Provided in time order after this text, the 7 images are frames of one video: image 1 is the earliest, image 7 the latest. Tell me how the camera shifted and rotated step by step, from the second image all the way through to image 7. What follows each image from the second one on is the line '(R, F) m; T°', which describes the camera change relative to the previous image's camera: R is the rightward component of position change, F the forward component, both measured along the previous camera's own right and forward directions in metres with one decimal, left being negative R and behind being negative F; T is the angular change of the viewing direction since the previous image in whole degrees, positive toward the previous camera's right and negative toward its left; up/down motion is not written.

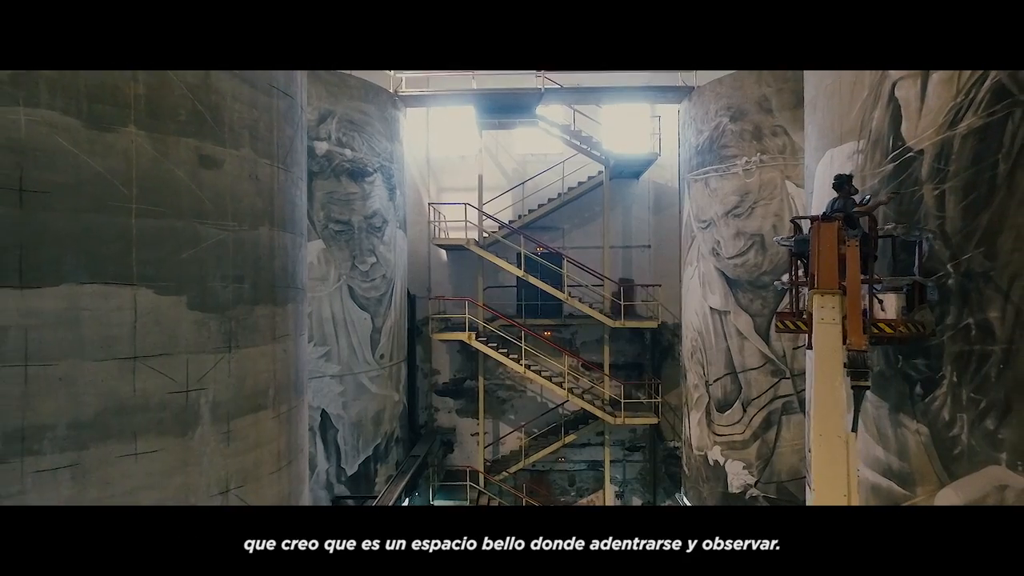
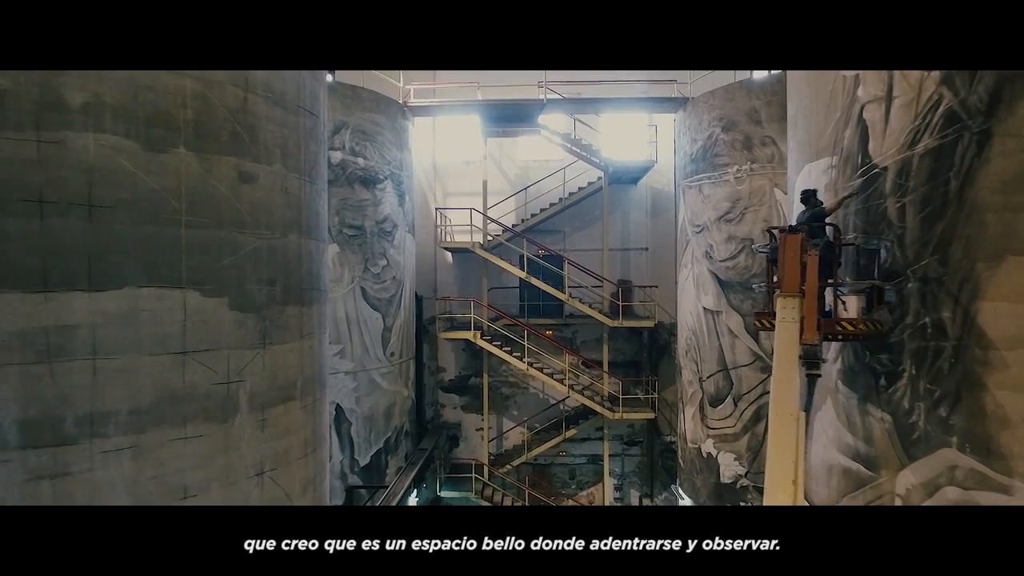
(0.0, -0.5) m; 0°
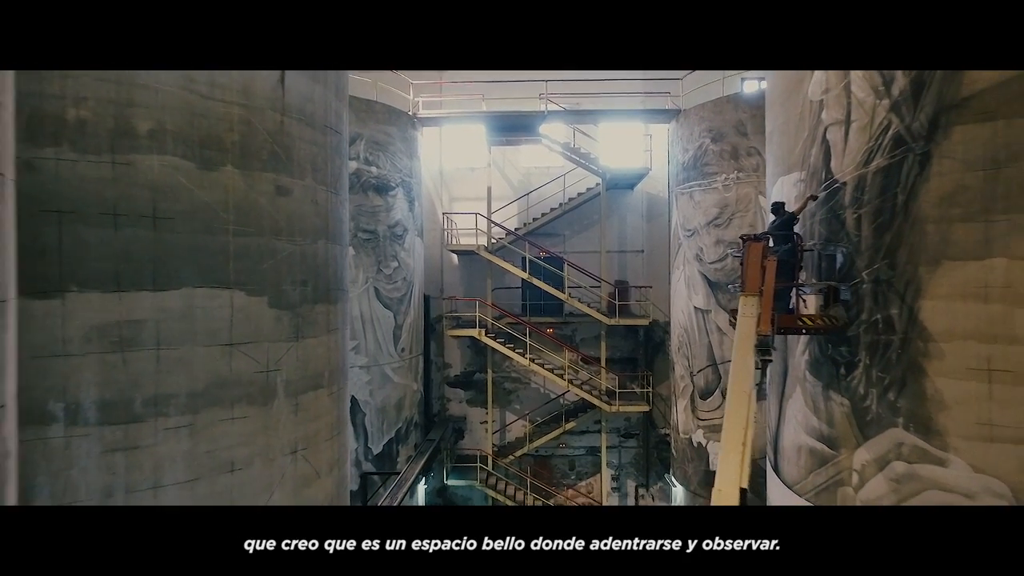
(0.0, -0.7) m; 0°
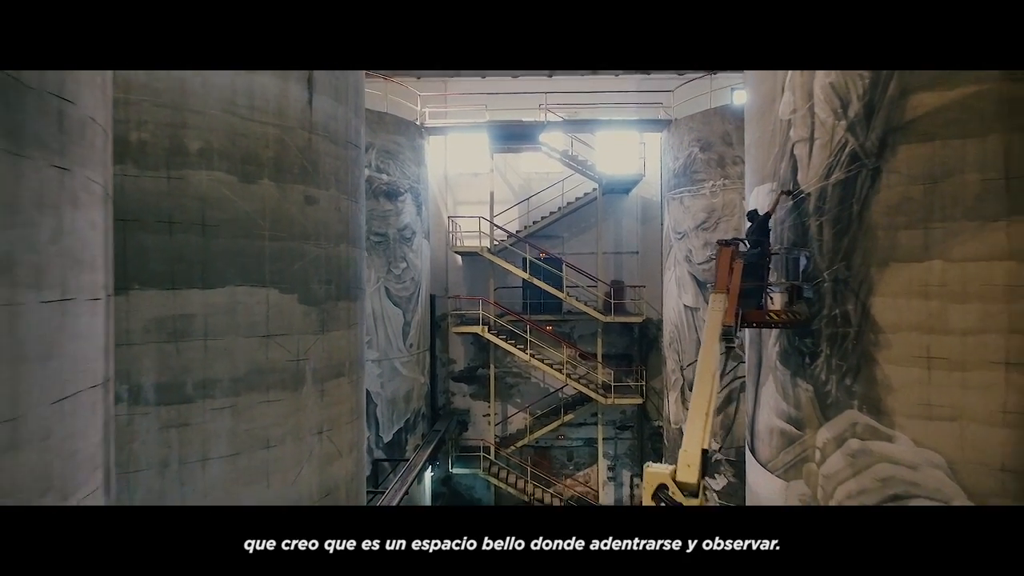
(0.0, -0.7) m; 0°
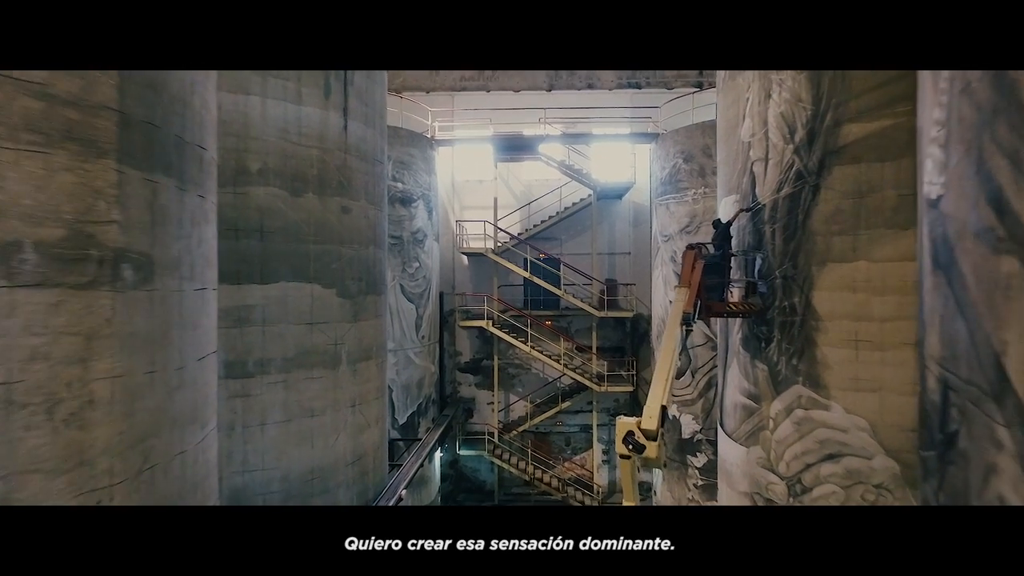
(0.0, -1.2) m; 0°
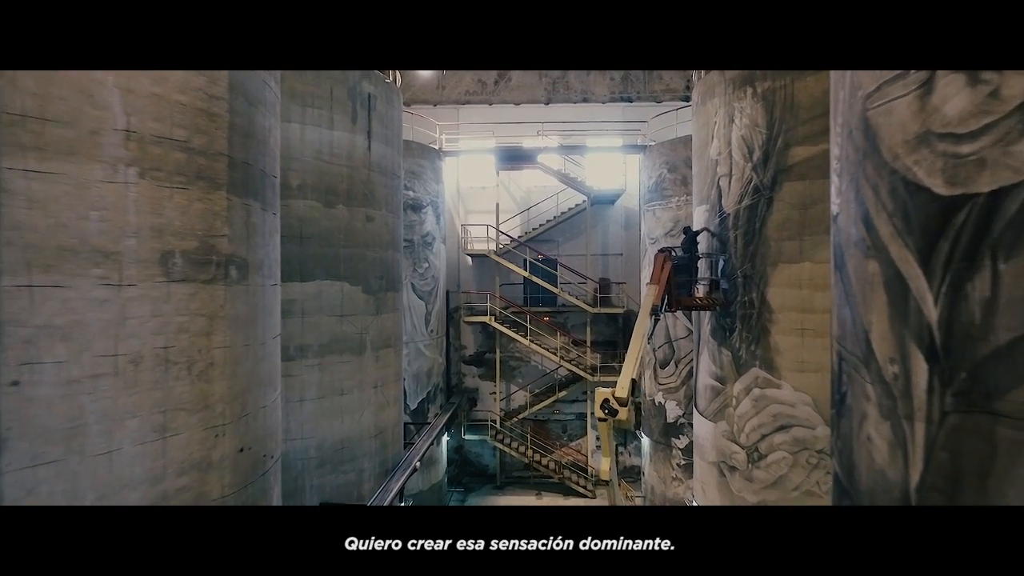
(0.0, -1.2) m; 0°
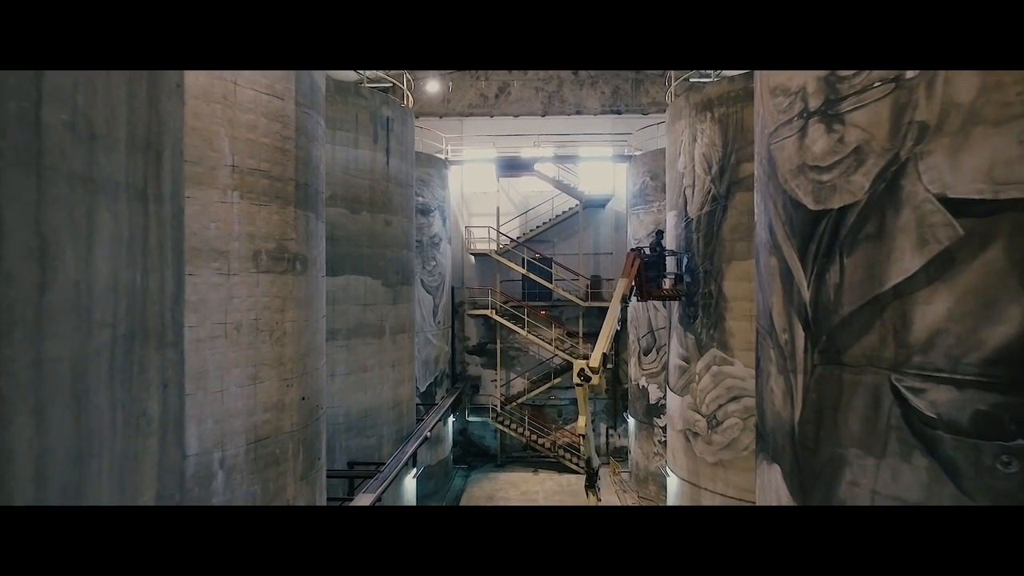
(+0.1, -1.5) m; 0°
